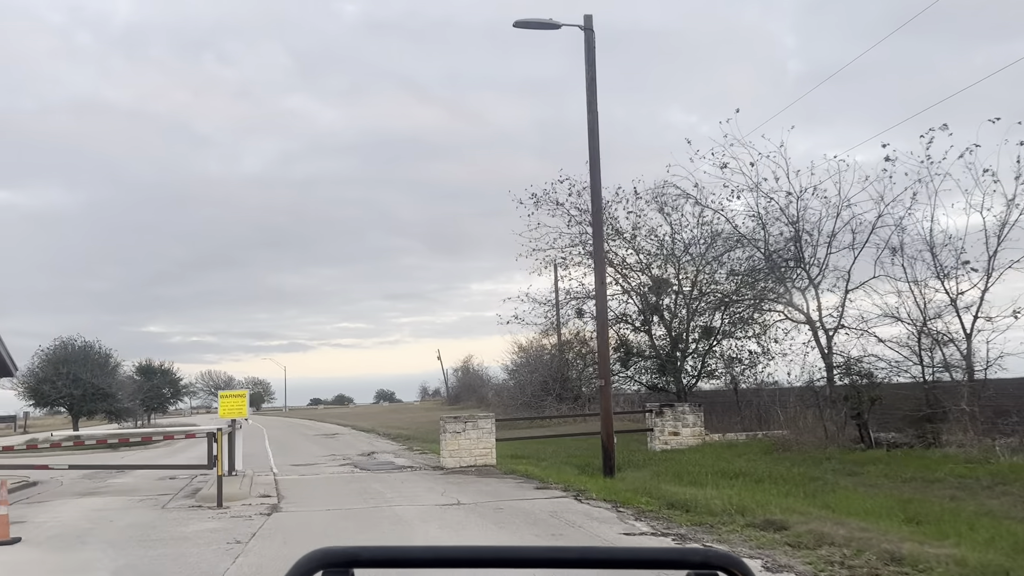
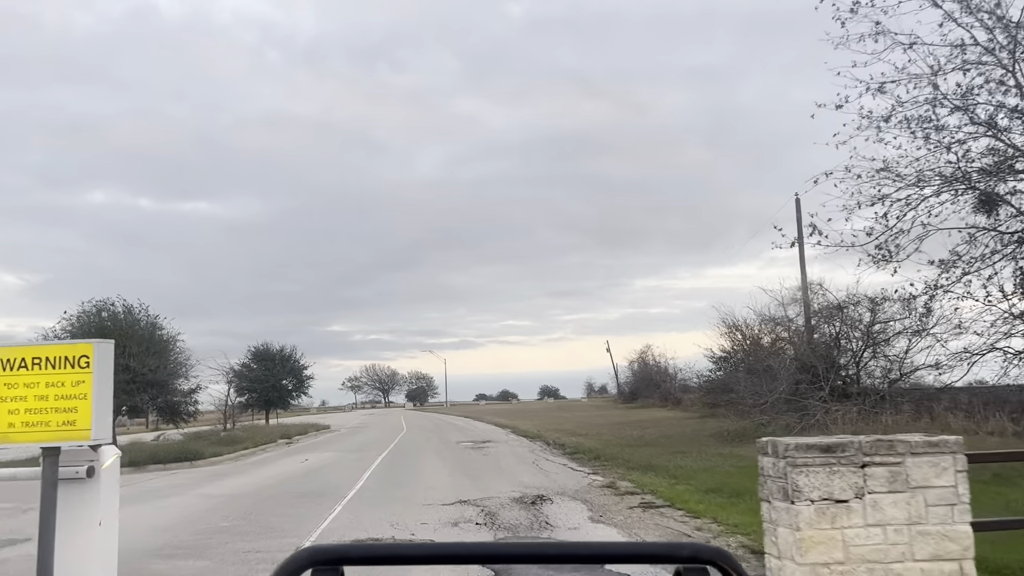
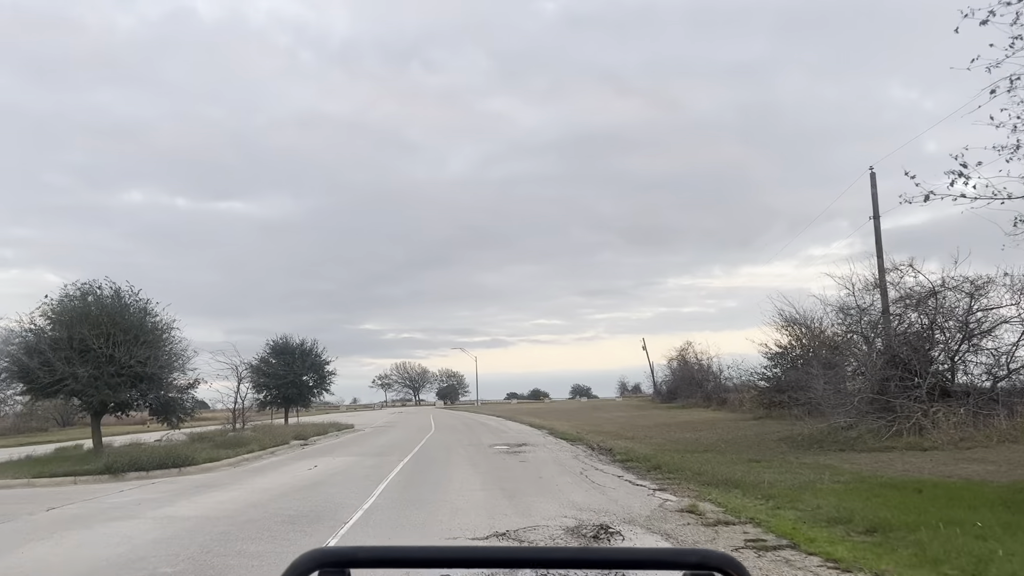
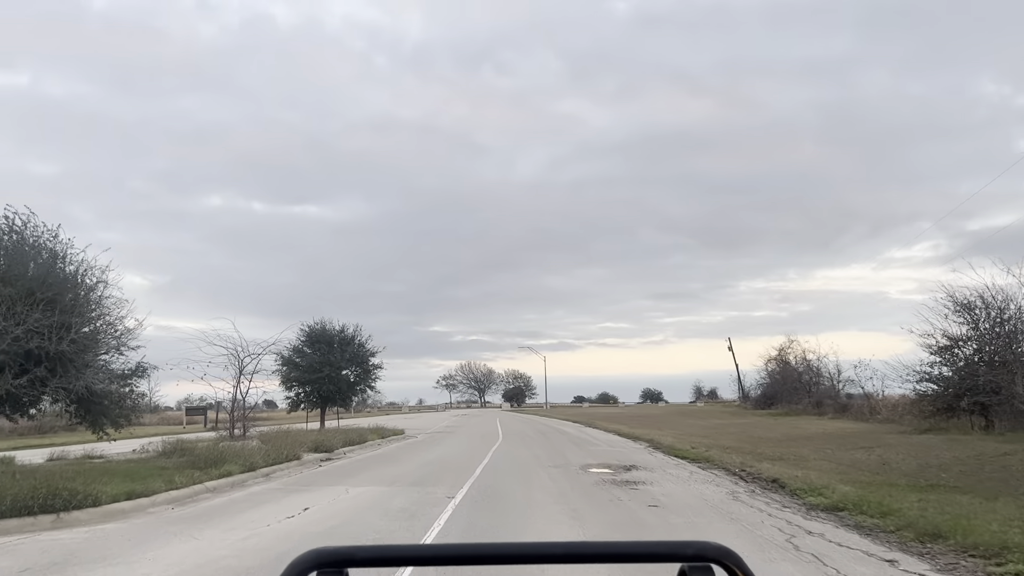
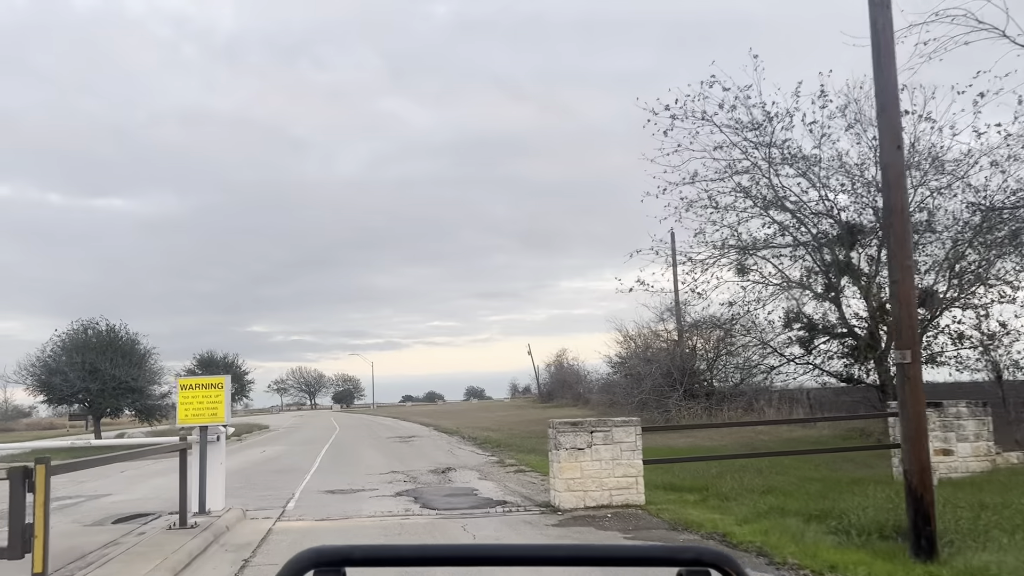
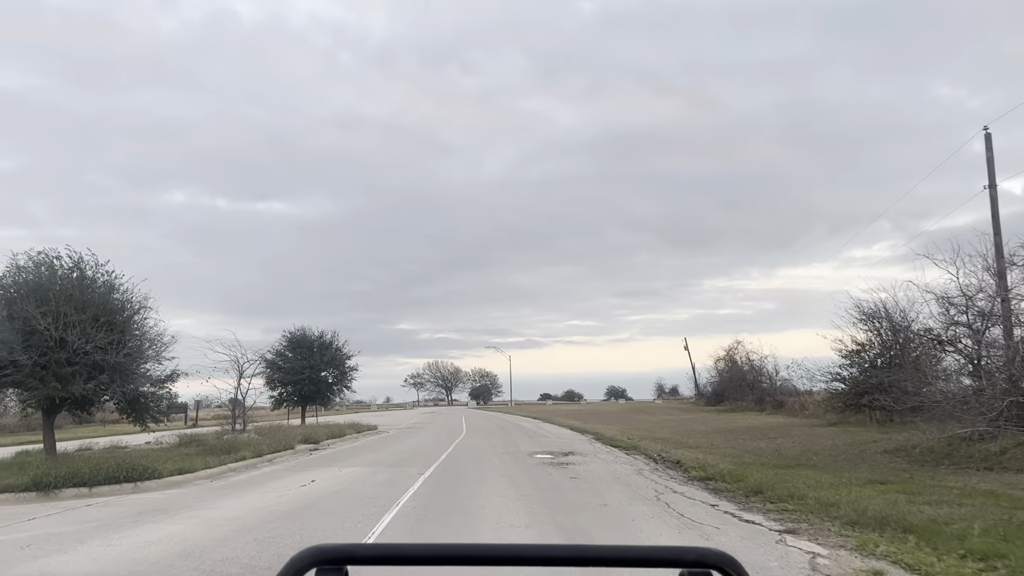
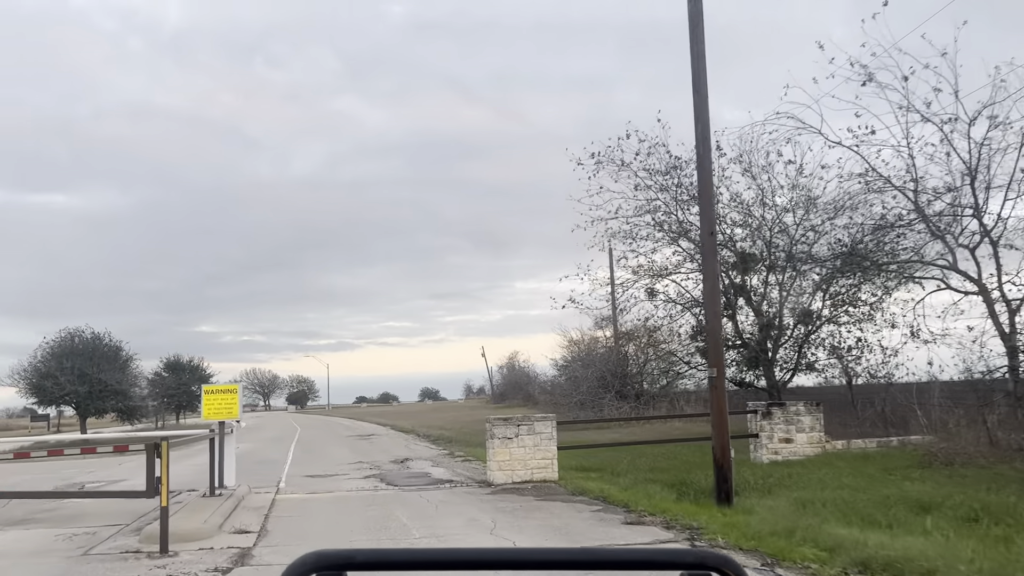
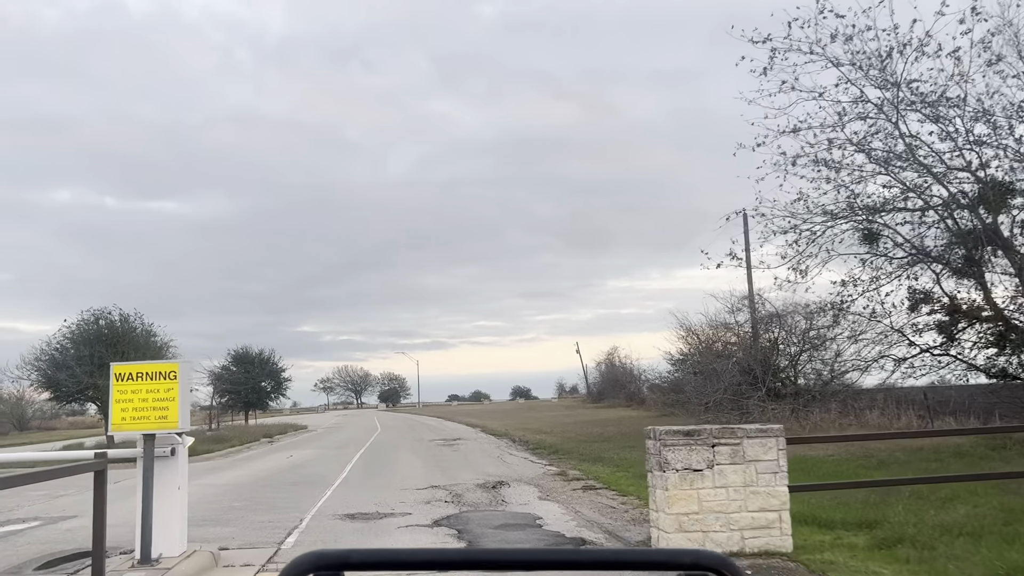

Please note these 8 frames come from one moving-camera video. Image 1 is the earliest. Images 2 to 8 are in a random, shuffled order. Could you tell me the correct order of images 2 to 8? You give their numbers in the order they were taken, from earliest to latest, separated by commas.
7, 5, 8, 2, 3, 6, 4
